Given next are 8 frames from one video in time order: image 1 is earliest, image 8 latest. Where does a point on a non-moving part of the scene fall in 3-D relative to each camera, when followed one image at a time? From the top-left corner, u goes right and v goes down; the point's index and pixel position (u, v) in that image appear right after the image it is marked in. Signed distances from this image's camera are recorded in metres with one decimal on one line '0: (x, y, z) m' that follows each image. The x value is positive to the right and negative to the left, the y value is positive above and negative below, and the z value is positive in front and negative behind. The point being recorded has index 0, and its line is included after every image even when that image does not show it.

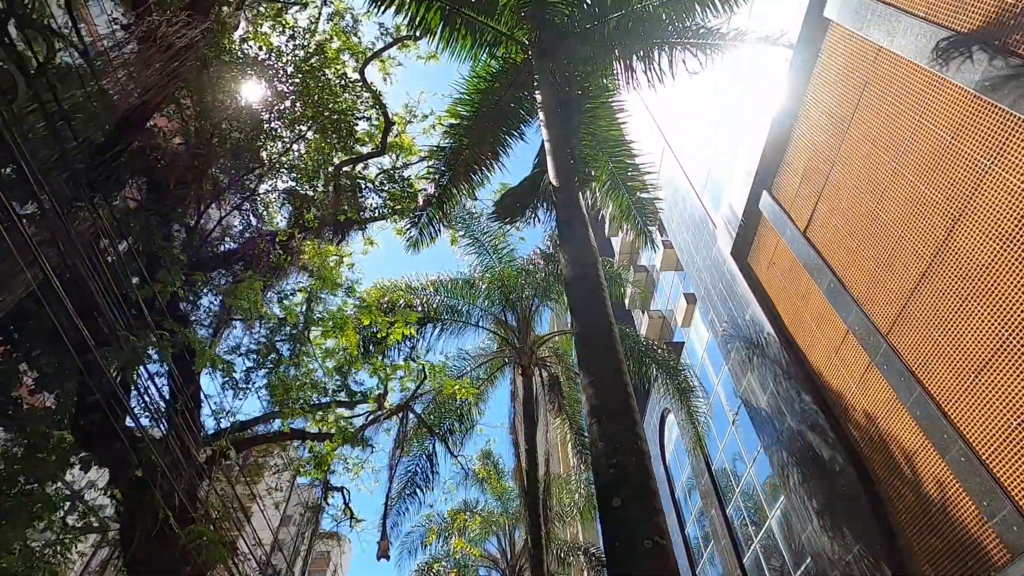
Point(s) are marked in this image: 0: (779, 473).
0: (+5.3, -3.6, +10.6) m
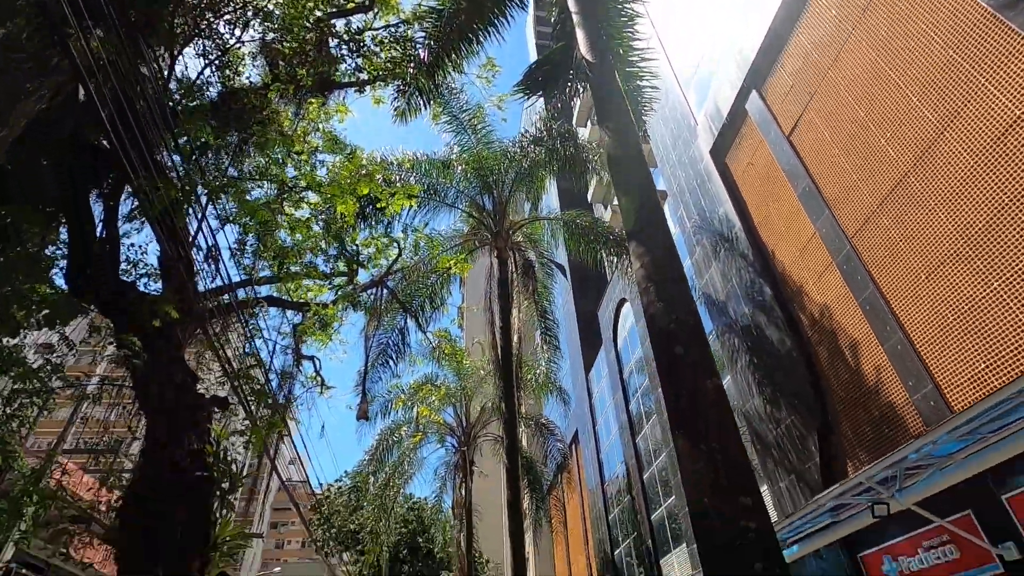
0: (+4.7, -1.5, +11.8) m
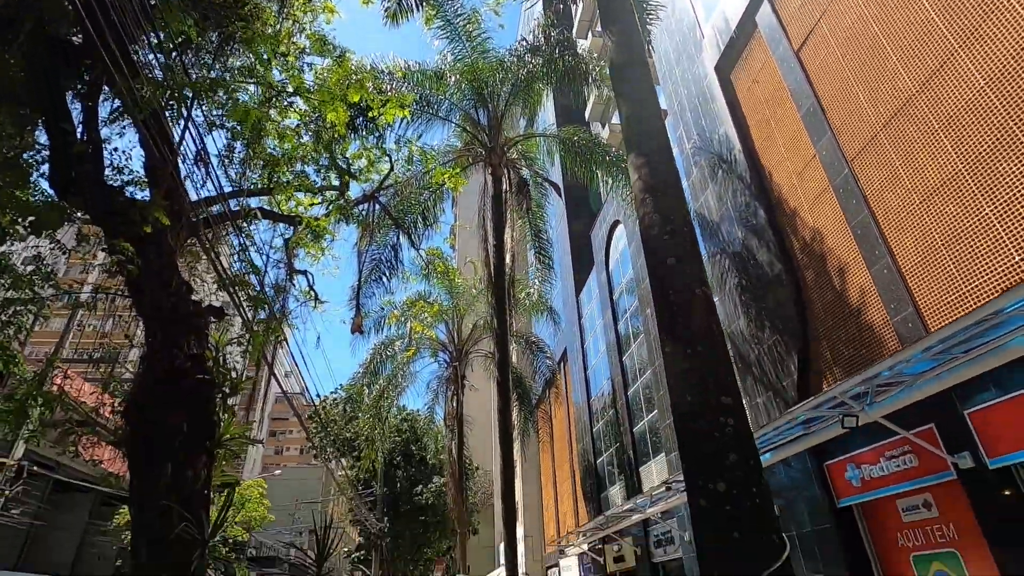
0: (+4.6, +0.2, +12.0) m
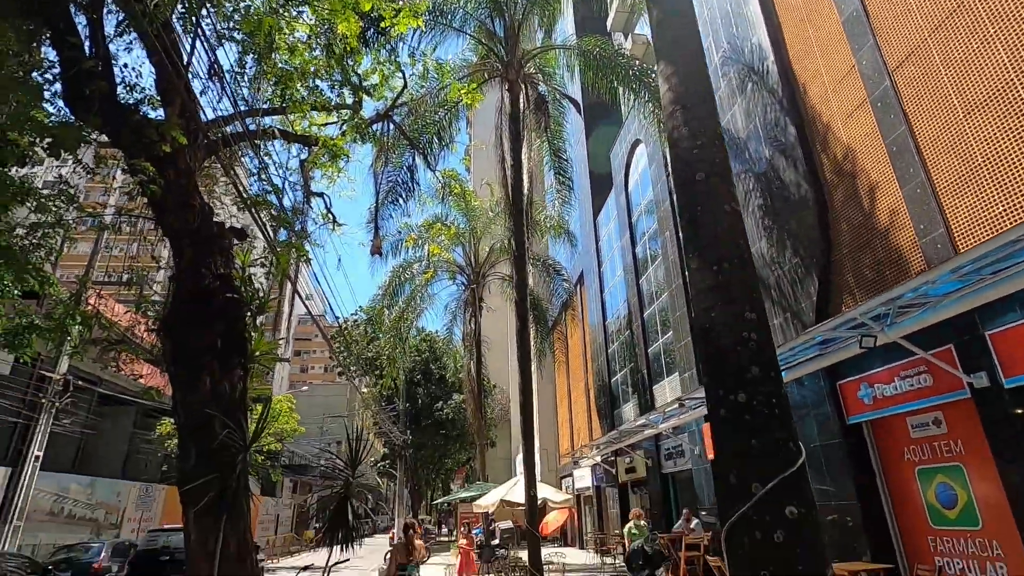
0: (+4.9, +1.9, +11.7) m
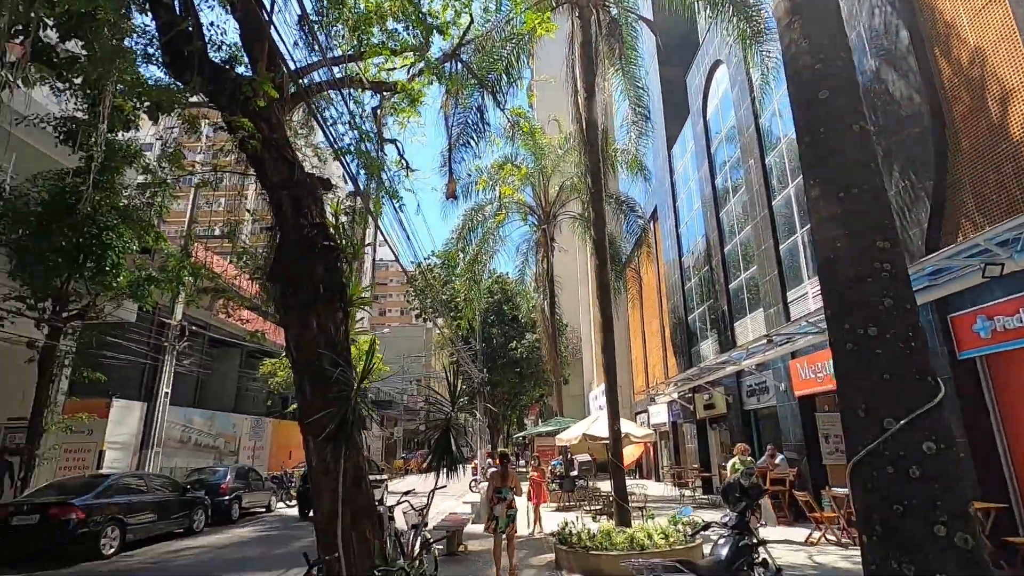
0: (+6.5, +3.3, +10.7) m
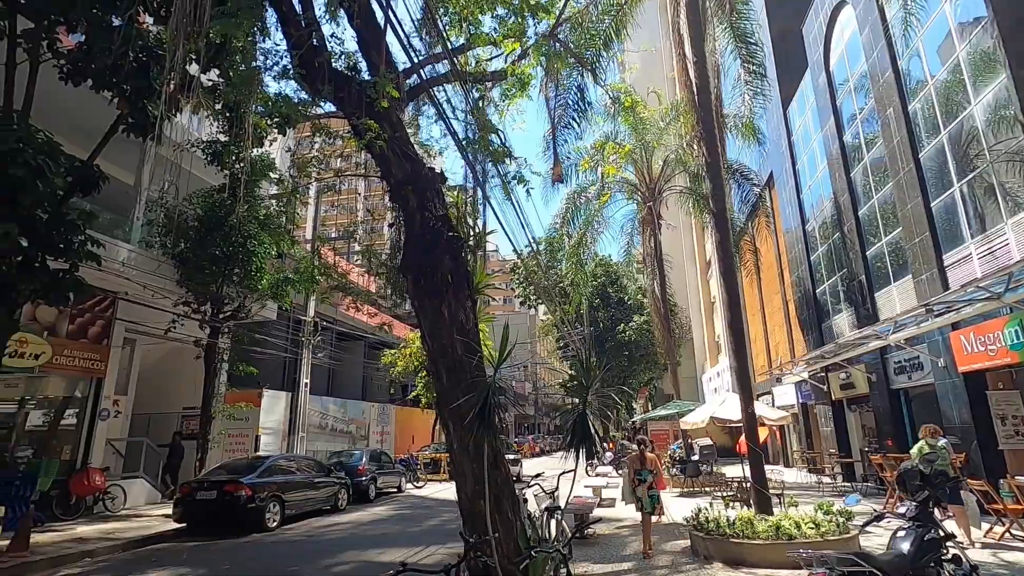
0: (+8.3, +4.0, +9.1) m
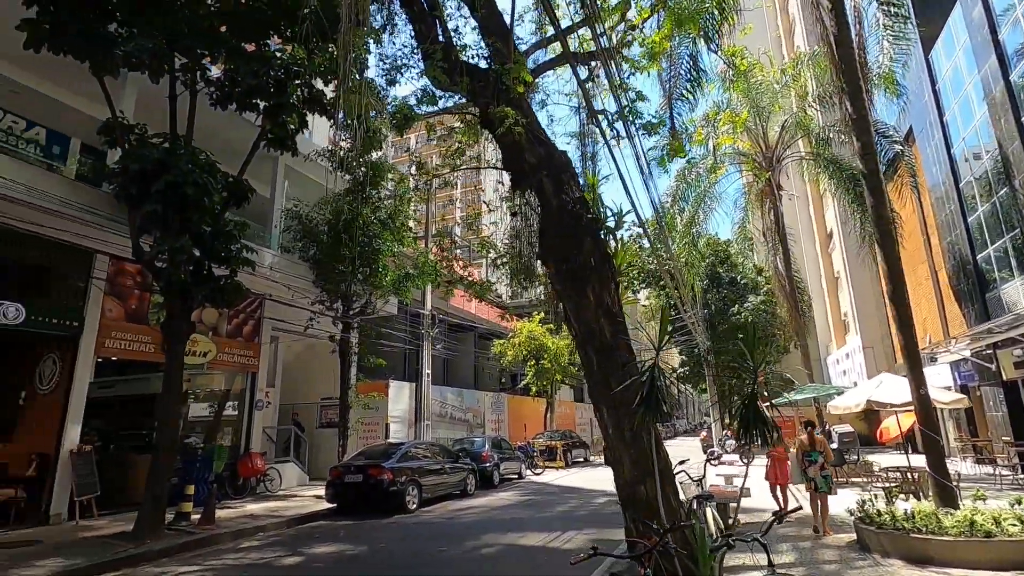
0: (+10.1, +4.7, +7.3) m
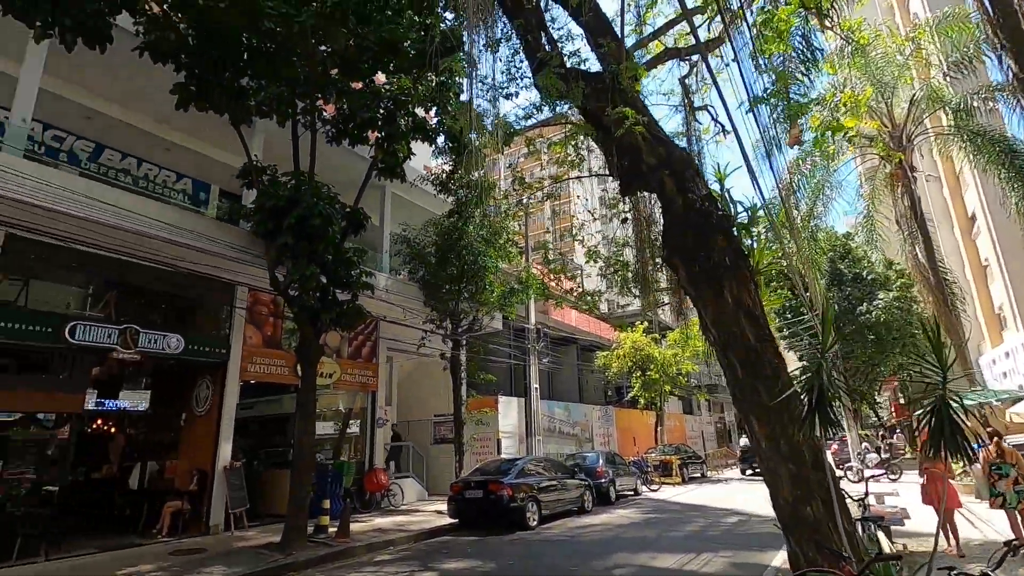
0: (+11.2, +5.2, +5.4) m
